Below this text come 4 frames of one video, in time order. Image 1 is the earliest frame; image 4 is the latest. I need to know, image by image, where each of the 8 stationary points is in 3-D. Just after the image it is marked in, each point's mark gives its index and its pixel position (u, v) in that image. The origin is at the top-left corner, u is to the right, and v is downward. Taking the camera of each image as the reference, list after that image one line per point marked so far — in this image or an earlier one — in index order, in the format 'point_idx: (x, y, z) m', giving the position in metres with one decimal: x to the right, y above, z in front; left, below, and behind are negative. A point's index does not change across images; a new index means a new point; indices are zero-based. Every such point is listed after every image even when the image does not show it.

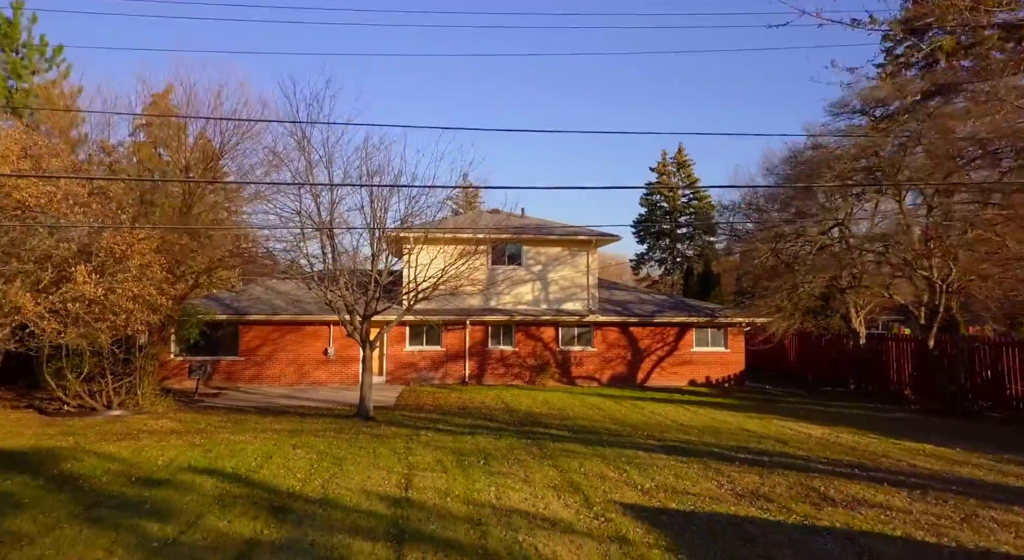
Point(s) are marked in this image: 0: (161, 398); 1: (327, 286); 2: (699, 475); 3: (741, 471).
0: (-7.8, -2.6, +16.5) m
1: (-4.0, -0.1, +16.2) m
2: (+2.4, -2.5, +9.4) m
3: (+2.9, -2.4, +9.5) m
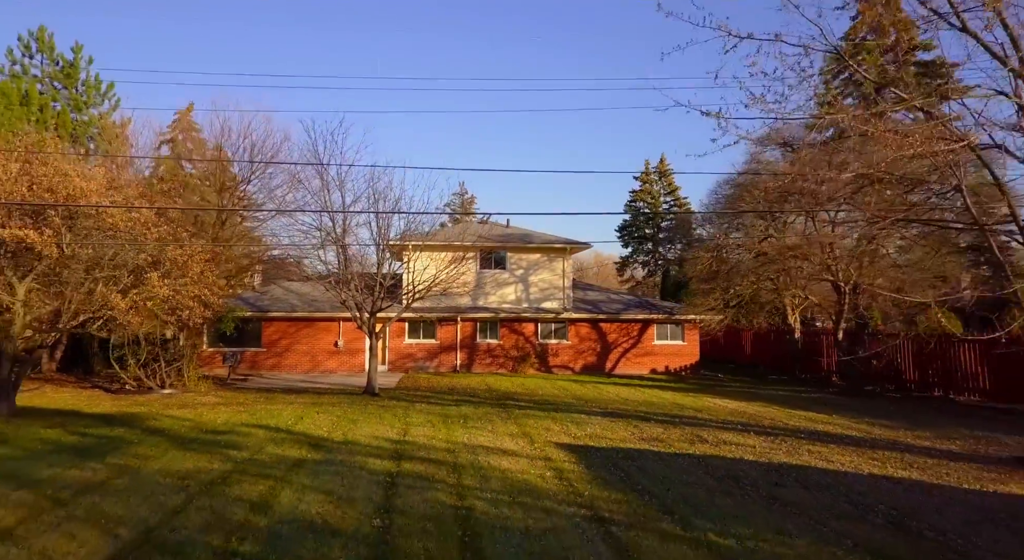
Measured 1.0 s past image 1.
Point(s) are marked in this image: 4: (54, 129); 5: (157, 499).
0: (-8.3, -2.7, +19.9) m
1: (-4.5, -0.1, +19.5) m
2: (+1.8, -2.5, +12.7) m
3: (+2.4, -2.5, +12.9) m
4: (-12.3, +4.1, +19.9) m
5: (-3.6, -2.3, +7.7) m
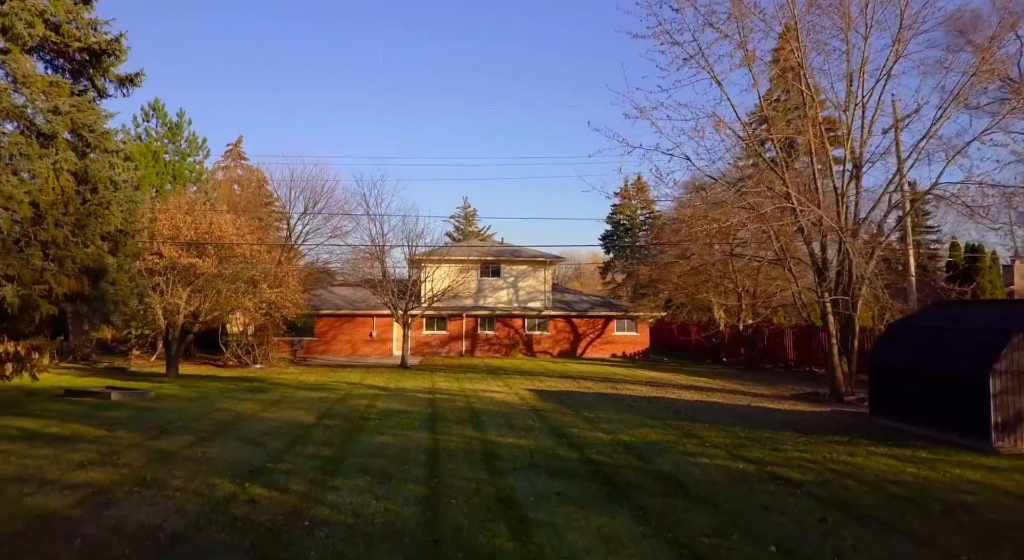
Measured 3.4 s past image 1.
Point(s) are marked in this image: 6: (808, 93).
0: (-8.6, -3.0, +27.5) m
1: (-4.8, -0.4, +27.1) m
2: (+1.5, -2.8, +20.3) m
3: (+2.1, -2.8, +20.4) m
4: (-12.6, +3.8, +27.5) m
5: (-4.0, -2.6, +15.3) m
6: (+6.9, +4.4, +17.3) m
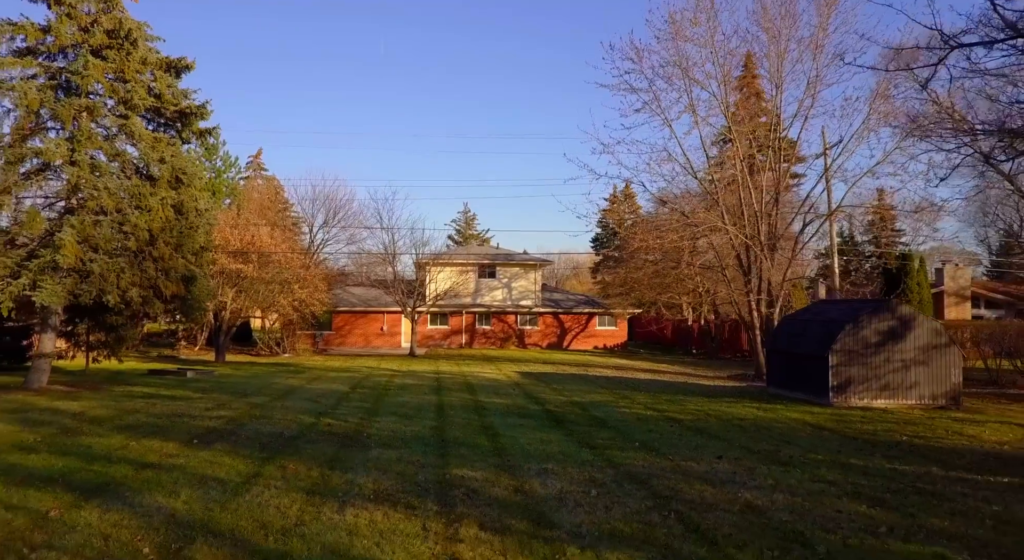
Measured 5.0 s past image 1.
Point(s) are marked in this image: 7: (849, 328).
0: (-8.9, -3.0, +31.8) m
1: (-5.1, -0.4, +31.4) m
2: (+1.2, -2.9, +24.6) m
3: (+1.8, -2.9, +24.7) m
4: (-12.9, +3.7, +31.8) m
5: (-4.3, -2.6, +19.6) m
6: (+6.6, +4.3, +21.6) m
7: (+6.4, -0.9, +14.2) m
